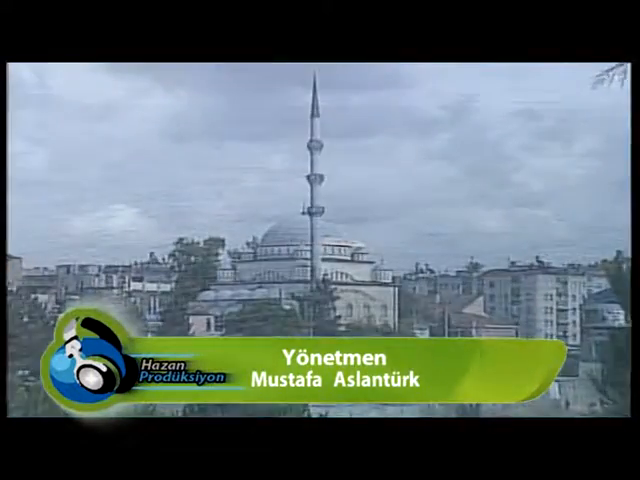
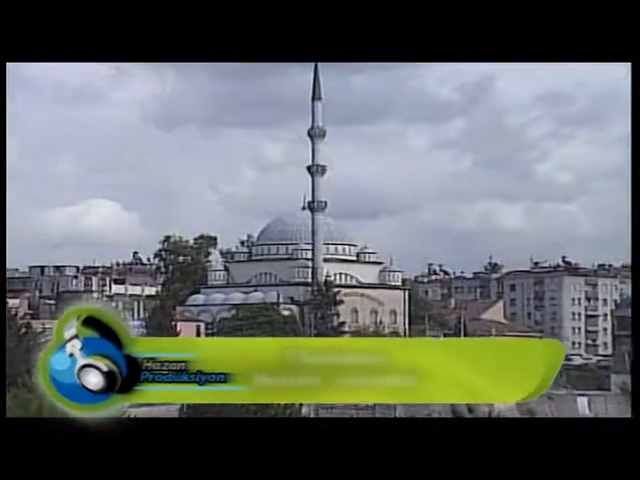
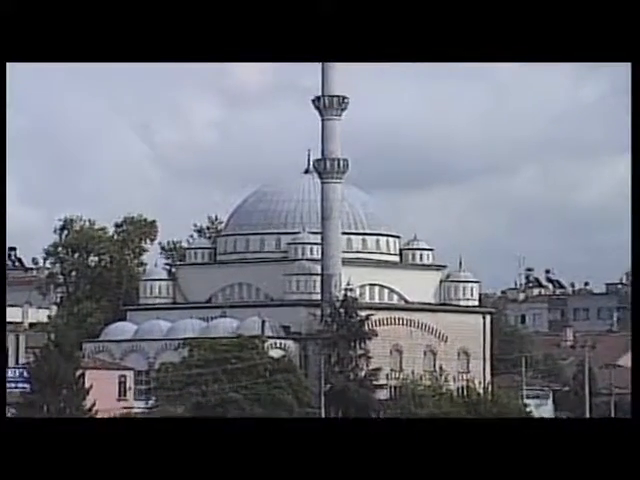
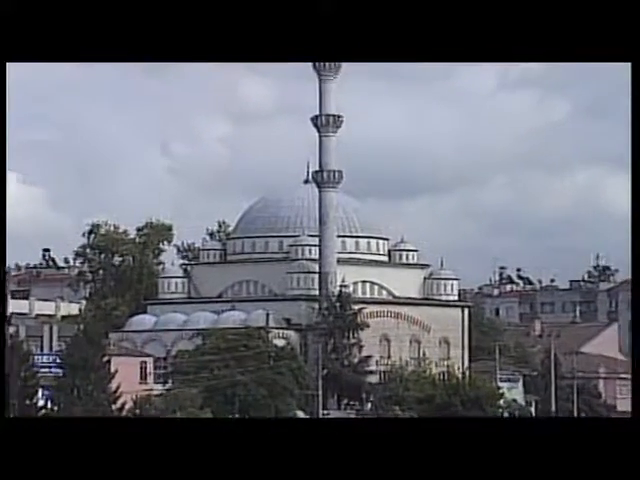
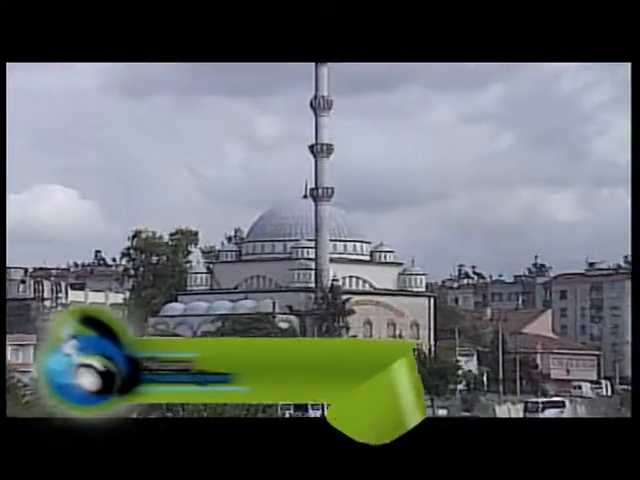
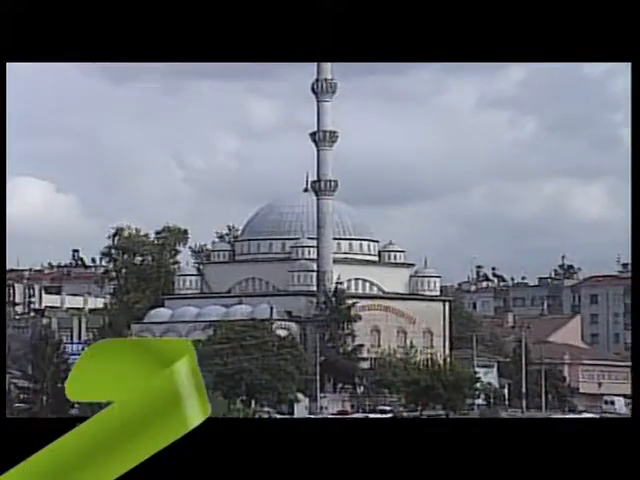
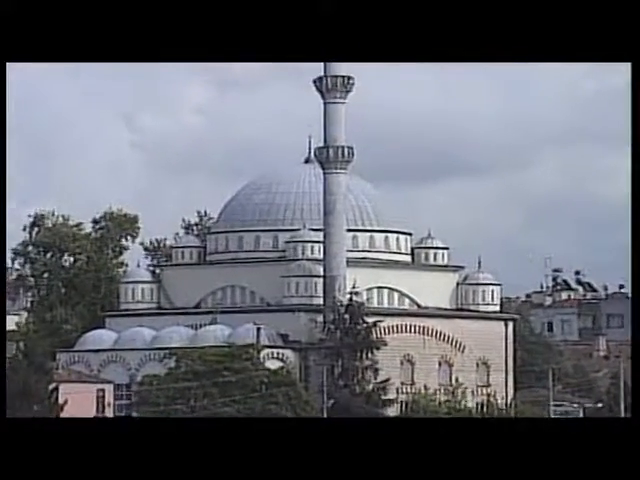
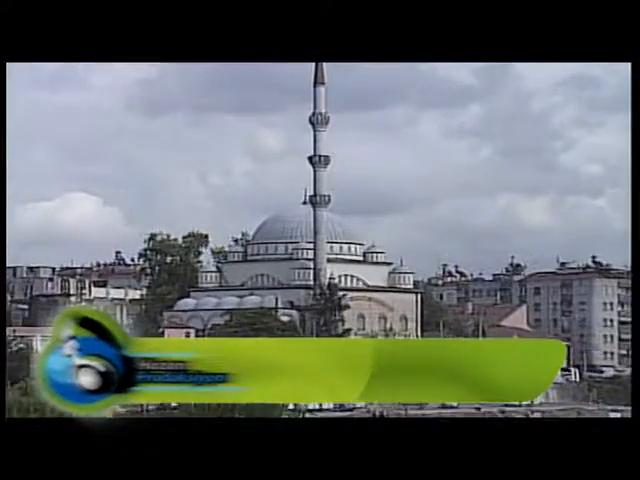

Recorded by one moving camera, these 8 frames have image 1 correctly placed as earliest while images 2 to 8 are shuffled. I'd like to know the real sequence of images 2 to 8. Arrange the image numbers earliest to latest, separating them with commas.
2, 8, 5, 6, 4, 3, 7
